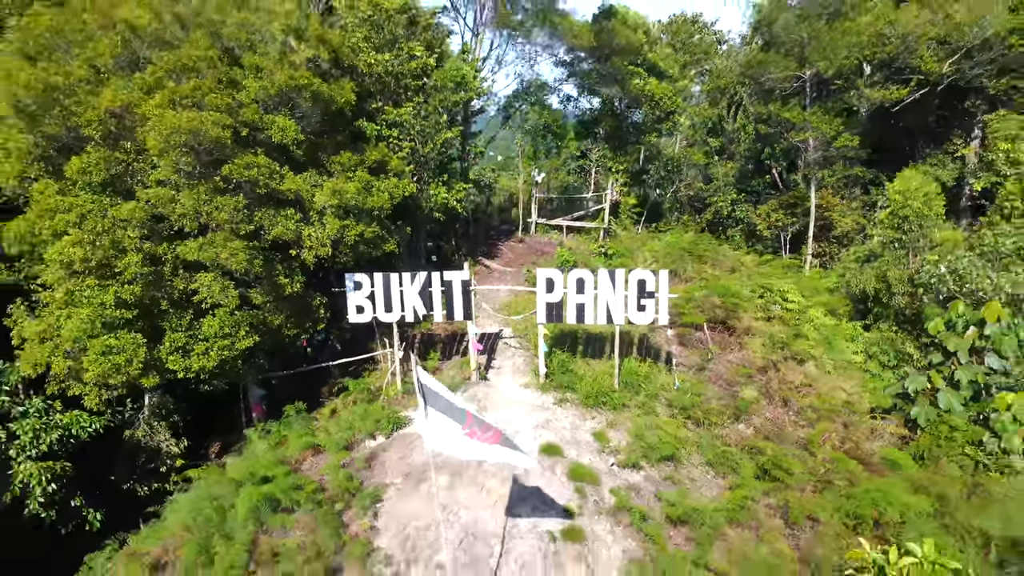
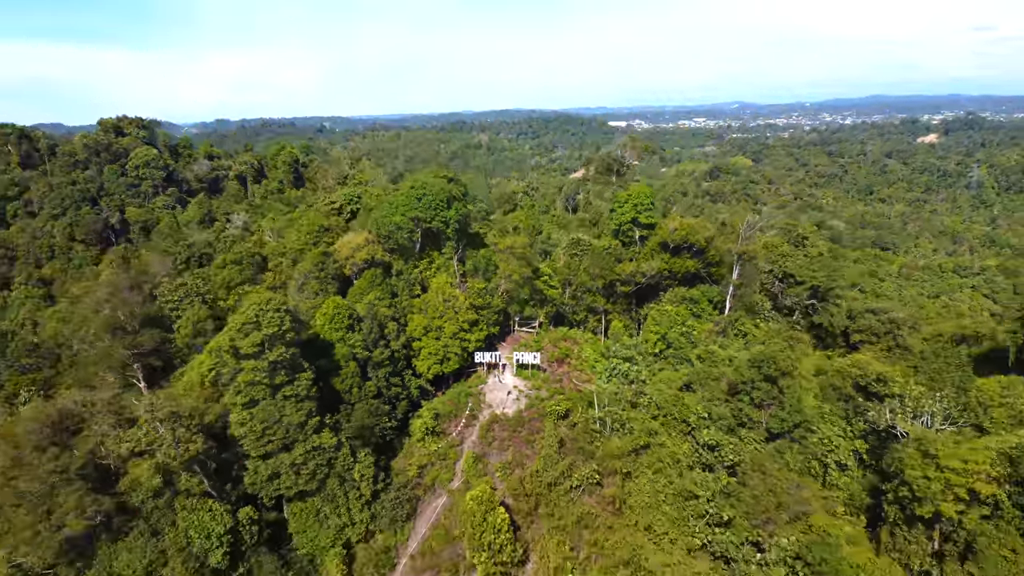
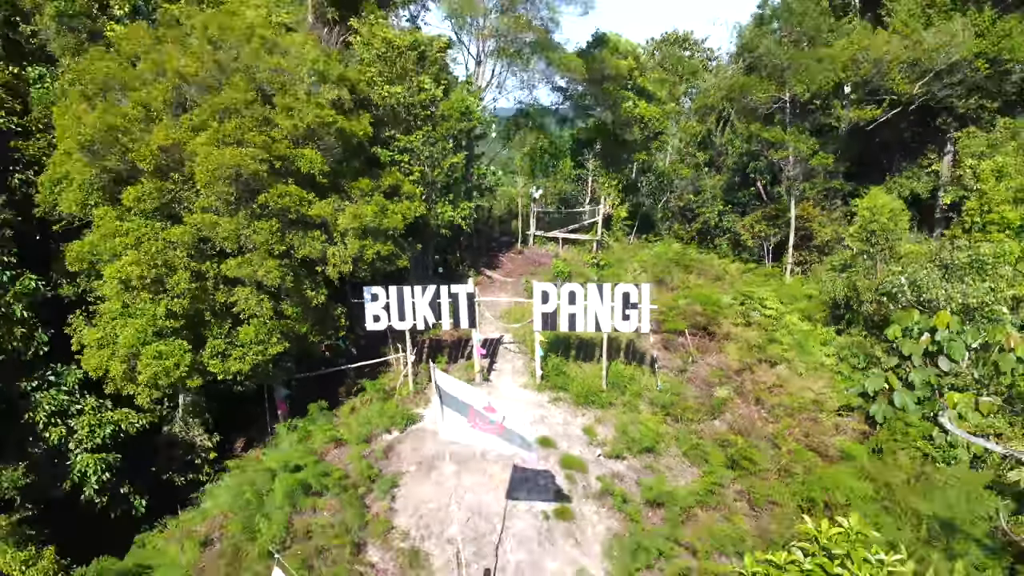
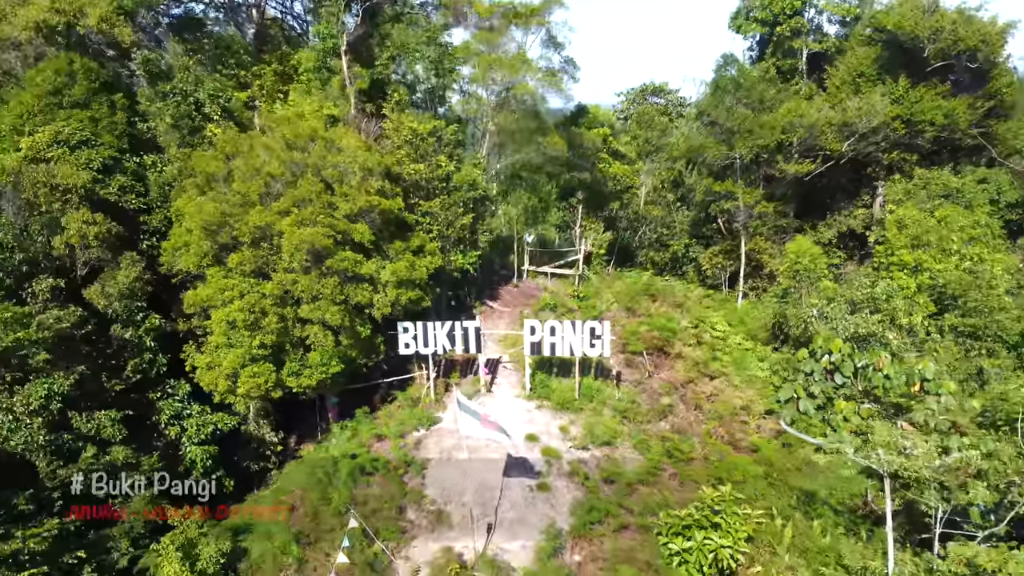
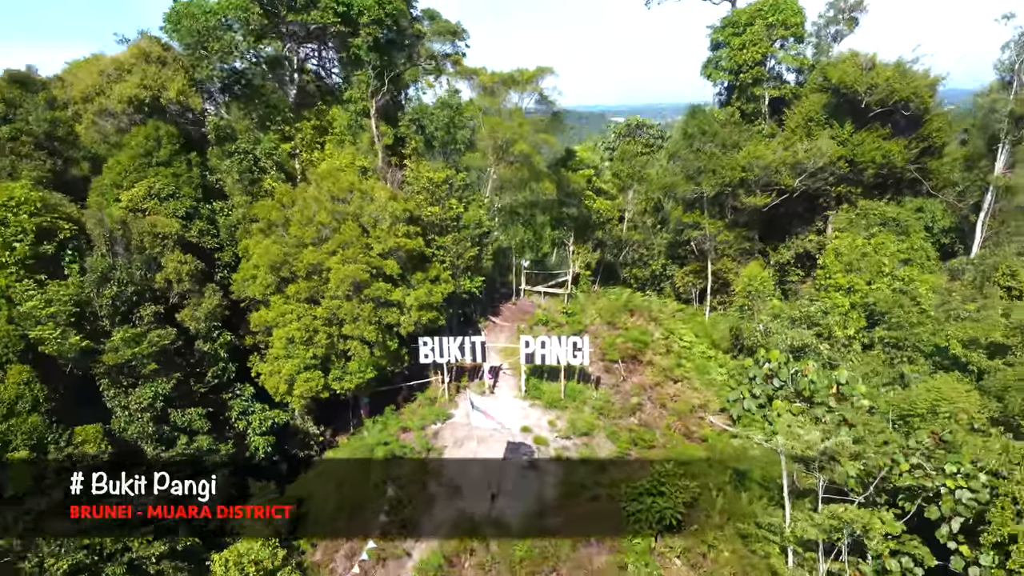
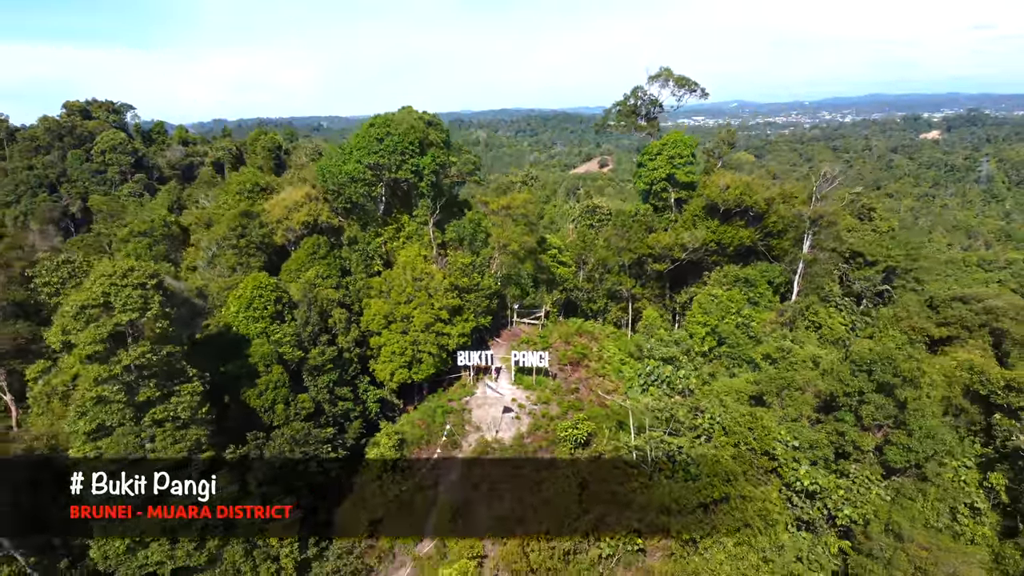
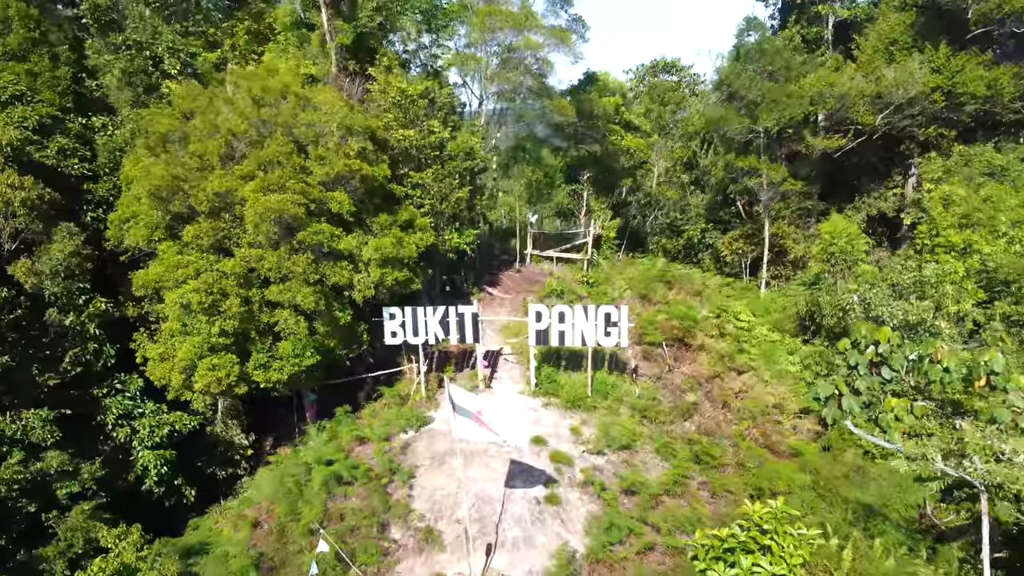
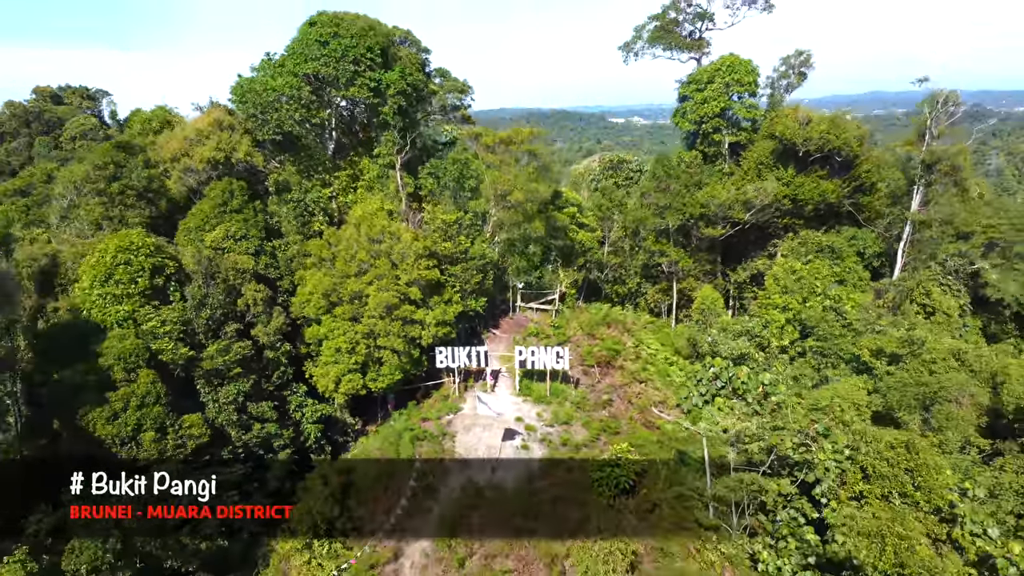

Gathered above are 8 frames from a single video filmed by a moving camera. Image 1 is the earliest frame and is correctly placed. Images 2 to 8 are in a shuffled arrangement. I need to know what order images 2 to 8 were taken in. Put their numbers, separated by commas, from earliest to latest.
3, 7, 4, 5, 8, 6, 2
